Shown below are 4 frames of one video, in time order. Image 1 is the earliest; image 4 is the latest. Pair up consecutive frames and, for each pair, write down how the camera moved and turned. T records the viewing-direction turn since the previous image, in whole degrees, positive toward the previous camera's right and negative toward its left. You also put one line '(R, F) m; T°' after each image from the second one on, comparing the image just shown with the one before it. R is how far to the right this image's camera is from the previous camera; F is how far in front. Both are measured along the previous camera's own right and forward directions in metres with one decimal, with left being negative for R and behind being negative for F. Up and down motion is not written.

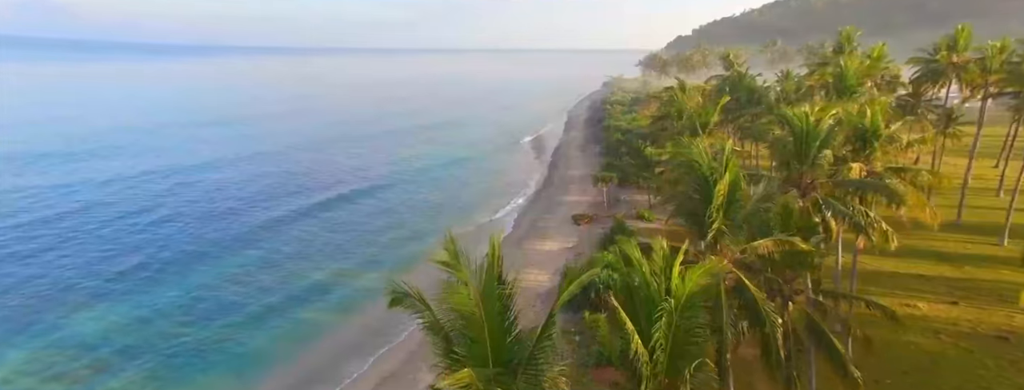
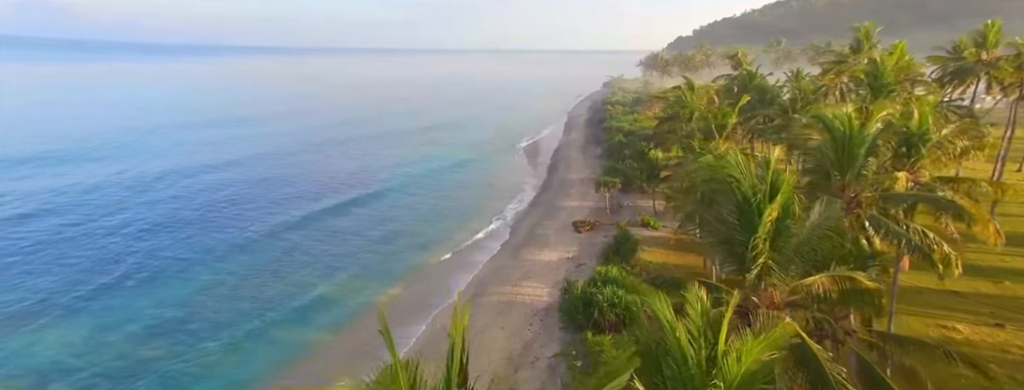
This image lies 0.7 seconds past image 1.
(+0.2, +1.9) m; 0°
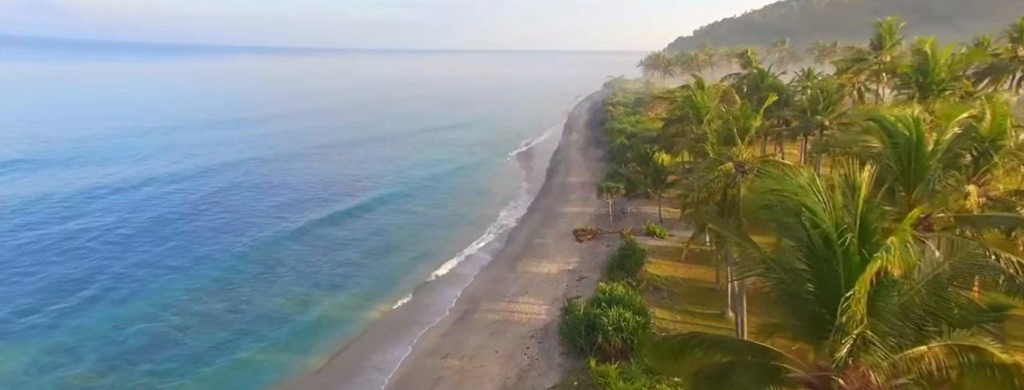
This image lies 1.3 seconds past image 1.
(+0.2, +2.2) m; 0°
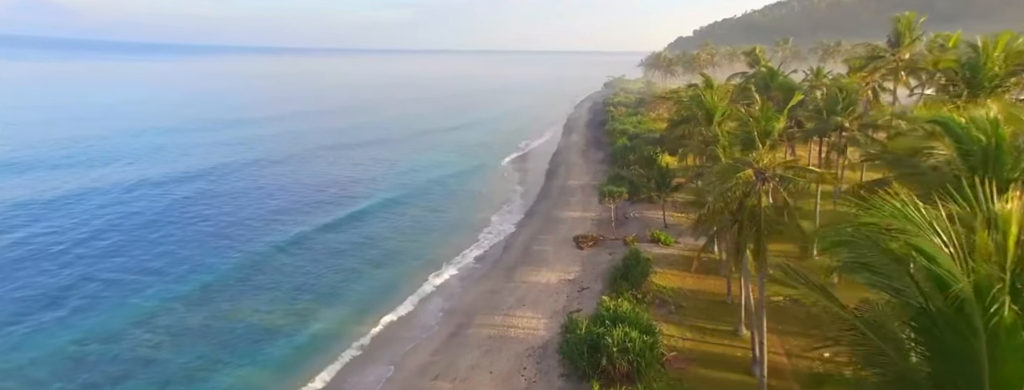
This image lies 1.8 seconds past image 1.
(+0.1, +1.6) m; 0°
